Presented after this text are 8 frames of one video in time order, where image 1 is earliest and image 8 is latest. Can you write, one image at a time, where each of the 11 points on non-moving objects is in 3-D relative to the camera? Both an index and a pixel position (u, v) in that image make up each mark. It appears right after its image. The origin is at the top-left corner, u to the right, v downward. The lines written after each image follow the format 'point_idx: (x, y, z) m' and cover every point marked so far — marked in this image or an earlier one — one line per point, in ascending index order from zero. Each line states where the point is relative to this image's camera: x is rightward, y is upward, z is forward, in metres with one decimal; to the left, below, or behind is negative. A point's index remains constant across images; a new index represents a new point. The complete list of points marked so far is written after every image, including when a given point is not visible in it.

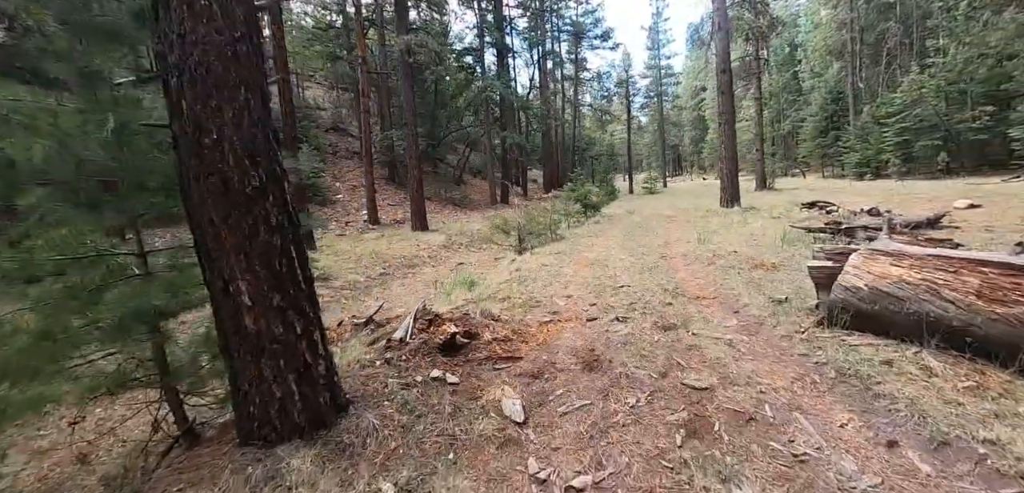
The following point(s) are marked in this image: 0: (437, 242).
0: (-1.8, +0.1, +11.5) m
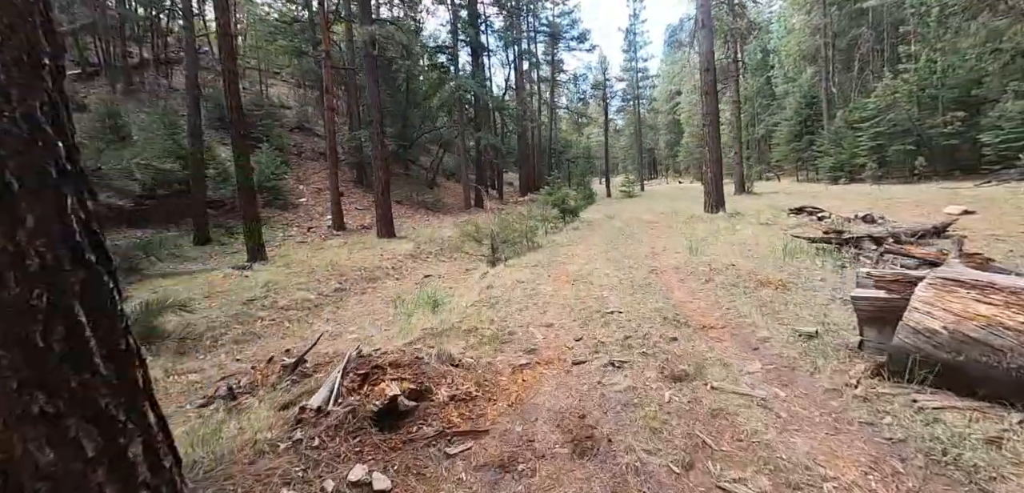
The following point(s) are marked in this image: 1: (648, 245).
0: (-2.4, -0.1, +10.5) m
1: (+2.3, 0.0, +8.2) m
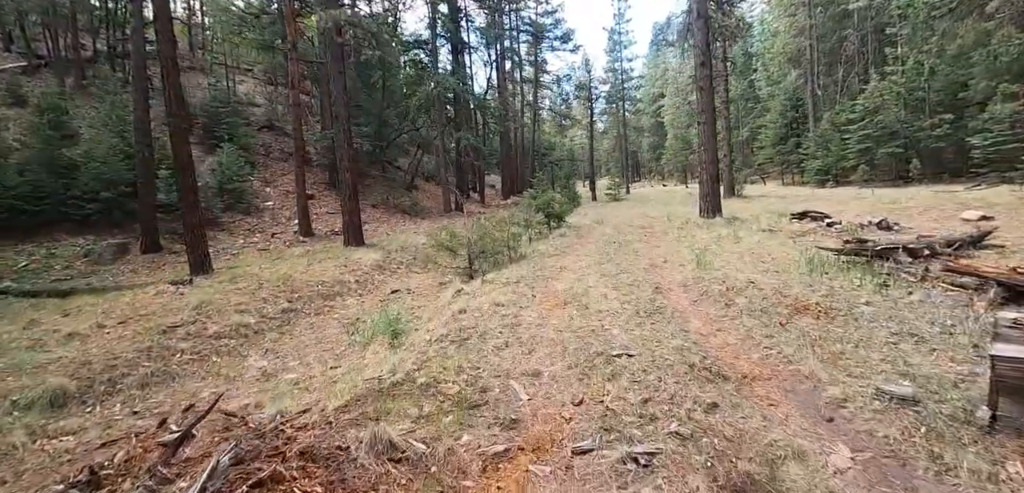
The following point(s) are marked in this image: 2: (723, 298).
0: (-2.8, -0.3, +9.3) m
1: (+2.0, -0.1, +7.2) m
2: (+2.0, -0.5, +4.6) m
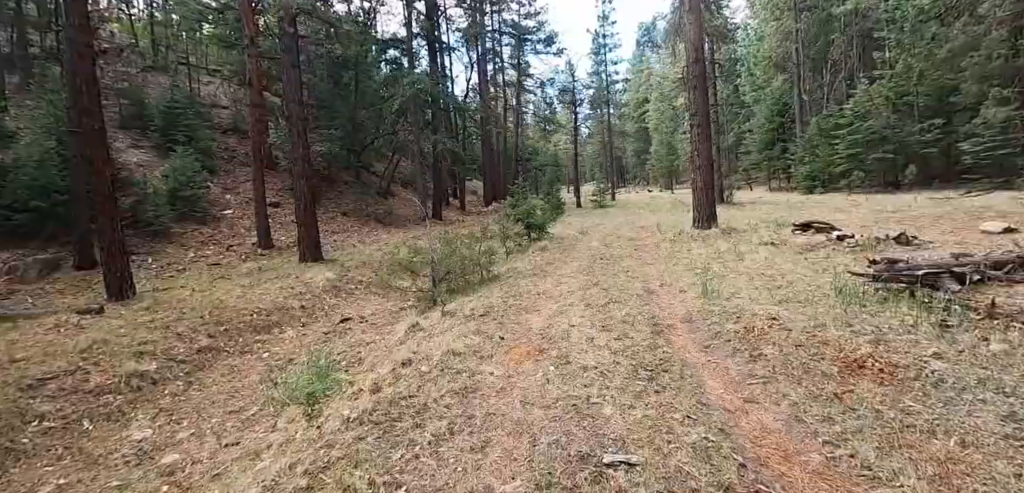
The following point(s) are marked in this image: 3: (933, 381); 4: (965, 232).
0: (-3.2, -0.6, +8.1) m
1: (+1.6, -0.4, +6.1) m
2: (+1.7, -0.7, +3.6) m
3: (+2.5, -0.8, +2.8) m
4: (+7.6, +0.2, +8.0) m
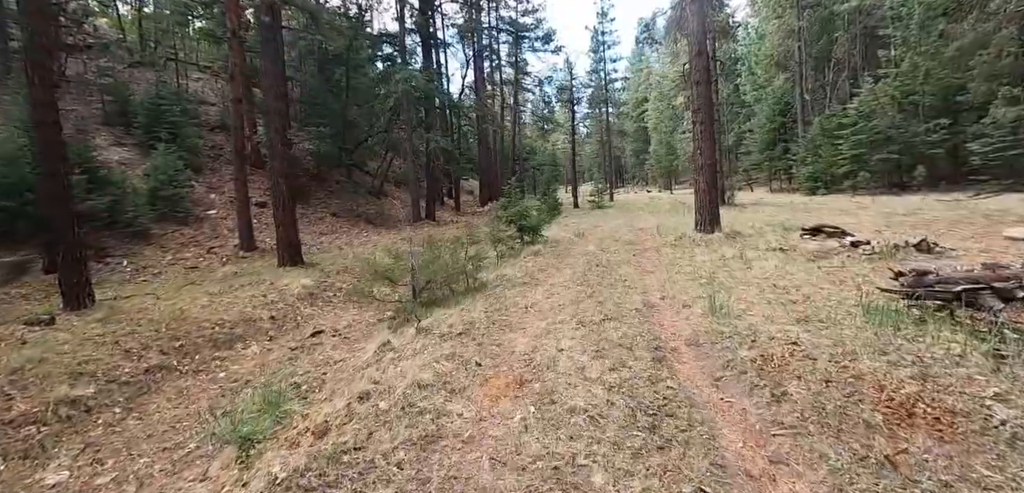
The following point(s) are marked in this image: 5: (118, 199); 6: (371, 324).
0: (-3.4, -0.7, +7.6) m
1: (+1.4, -0.5, +5.6) m
2: (+1.6, -0.8, +3.0) m
3: (+2.3, -0.9, +2.2) m
4: (+7.4, +0.1, +7.4) m
5: (-10.5, +1.3, +12.8) m
6: (-1.8, -1.0, +6.0) m
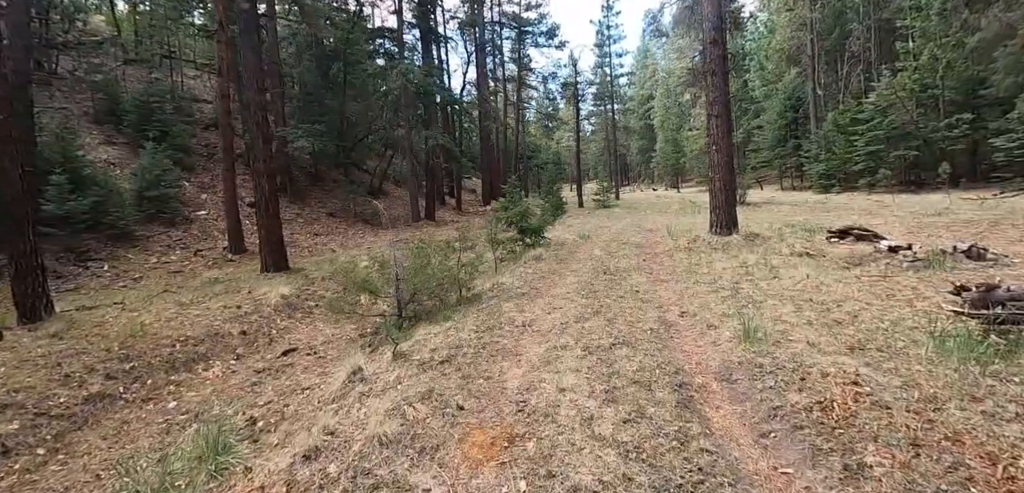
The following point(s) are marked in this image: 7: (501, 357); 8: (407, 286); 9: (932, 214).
0: (-3.4, -0.7, +6.9) m
1: (+1.4, -0.6, +4.9) m
2: (+1.5, -0.9, +2.3) m
3: (+2.2, -1.0, +1.5) m
4: (+7.4, +0.1, +6.7) m
5: (-10.5, +1.2, +12.2) m
6: (-1.8, -1.1, +5.4) m
7: (-0.1, -0.8, +3.6) m
8: (-1.1, -0.4, +5.3) m
9: (+9.6, +0.7, +11.0) m
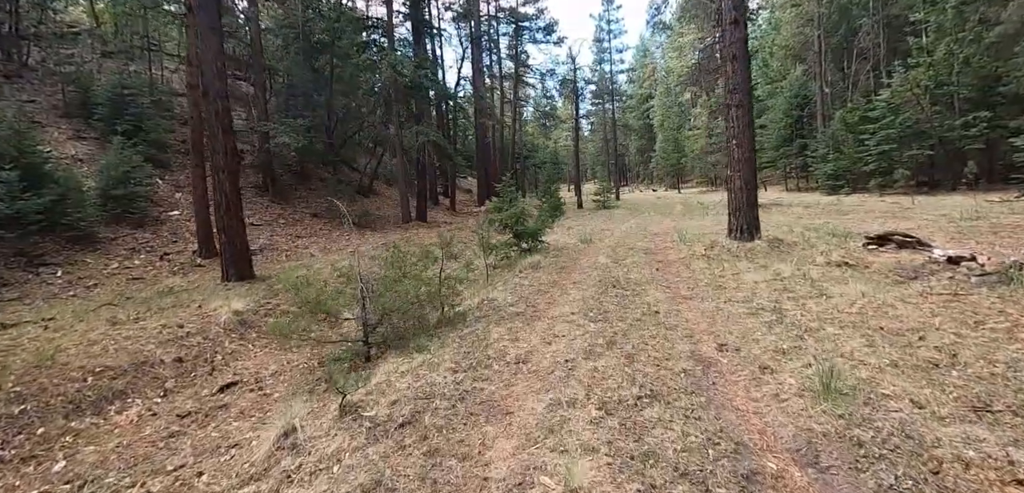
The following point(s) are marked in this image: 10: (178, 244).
0: (-3.5, -0.8, +5.9) m
1: (+1.3, -0.7, +3.9) m
2: (+1.4, -1.0, +1.3) m
3: (+2.2, -1.1, +0.6) m
4: (+7.3, -0.1, +5.7) m
5: (-10.6, +1.1, +11.1) m
6: (-1.9, -1.1, +4.4) m
7: (-0.1, -0.9, +2.6) m
8: (-1.2, -0.5, +4.3) m
9: (+9.5, +0.6, +10.1) m
10: (-8.8, +0.1, +12.5) m
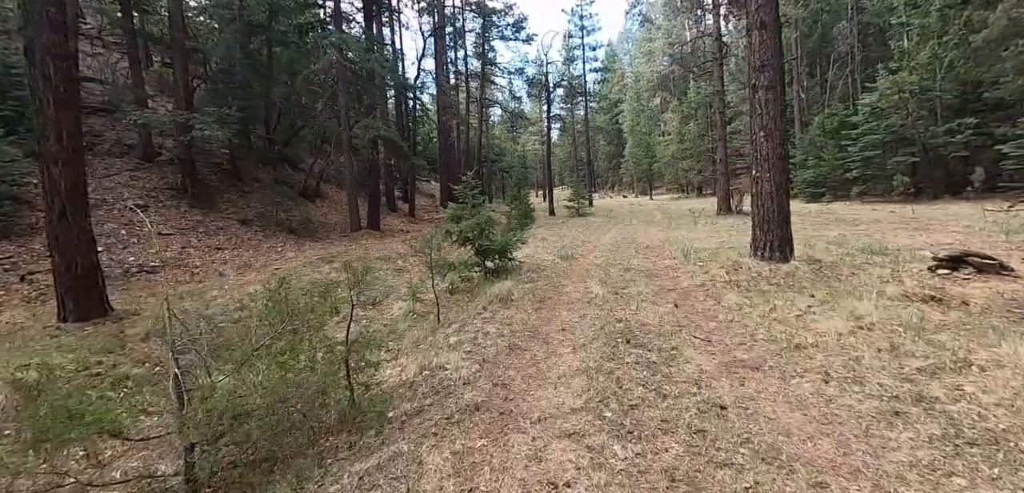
0: (-3.8, -1.1, +3.7) m
1: (+1.1, -0.9, +2.0) m
2: (+1.4, -1.2, -0.6) m
3: (+2.2, -1.3, -1.3) m
4: (+6.9, -0.3, +4.2) m
5: (-11.3, +0.8, +8.4) m
6: (-2.1, -1.4, +2.3) m
7: (-0.3, -1.2, +0.7) m
8: (-1.4, -0.8, +2.2) m
9: (+8.9, +0.3, +8.7) m
10: (-9.6, -0.3, +9.9) m
